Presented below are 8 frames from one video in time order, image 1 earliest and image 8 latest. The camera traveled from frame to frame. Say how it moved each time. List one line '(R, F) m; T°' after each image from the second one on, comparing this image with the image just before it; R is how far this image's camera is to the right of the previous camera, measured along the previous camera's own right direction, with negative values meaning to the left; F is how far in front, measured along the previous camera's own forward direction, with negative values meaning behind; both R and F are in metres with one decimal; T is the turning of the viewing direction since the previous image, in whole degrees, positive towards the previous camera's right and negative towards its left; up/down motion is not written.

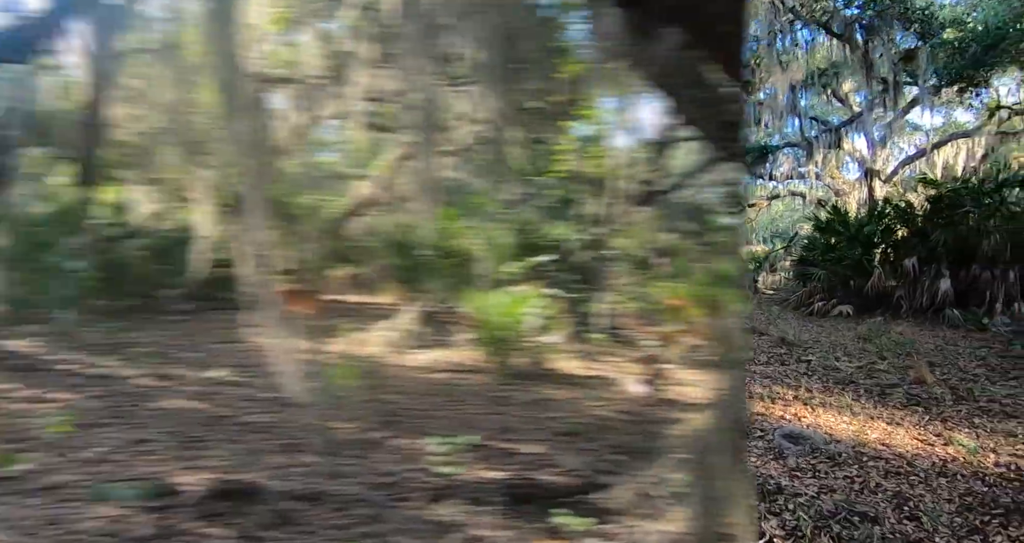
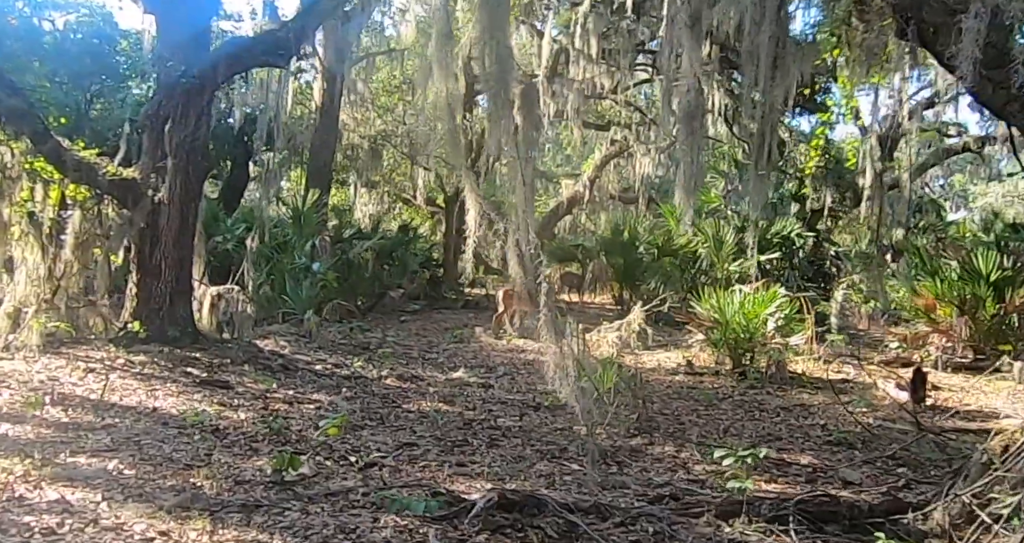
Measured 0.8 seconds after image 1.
(-0.4, +0.2) m; -12°
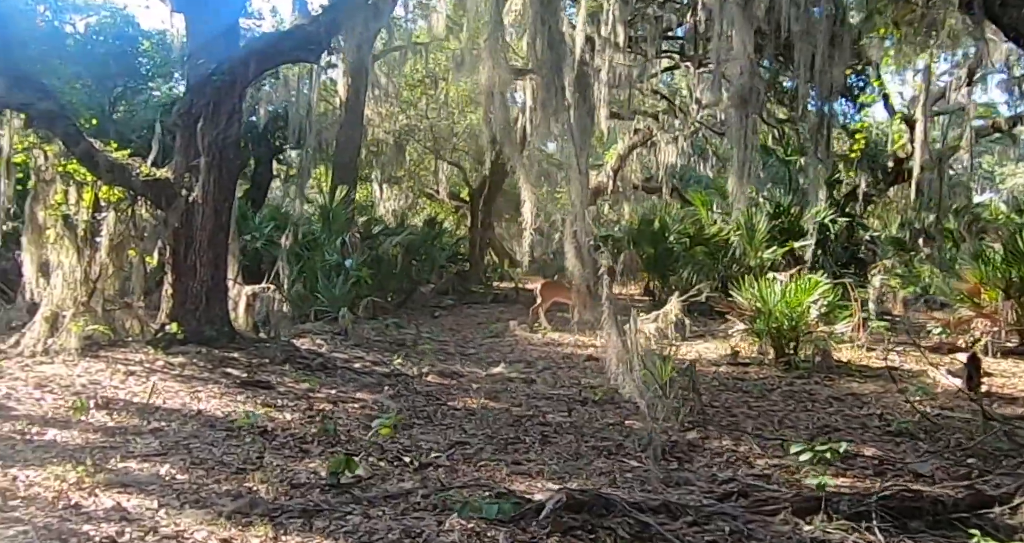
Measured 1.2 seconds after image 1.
(-0.1, +0.1) m; -1°
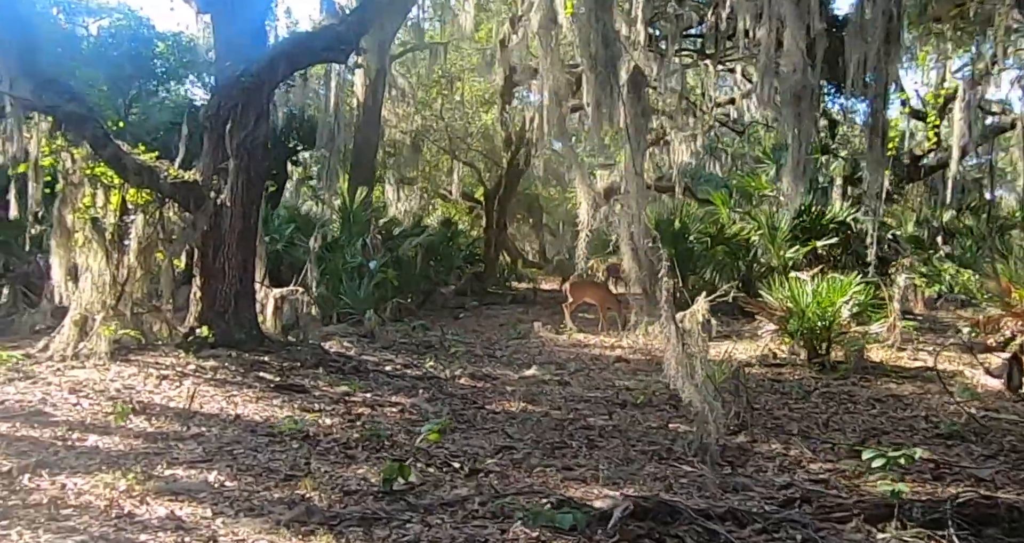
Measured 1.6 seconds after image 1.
(-0.2, +0.1) m; 0°
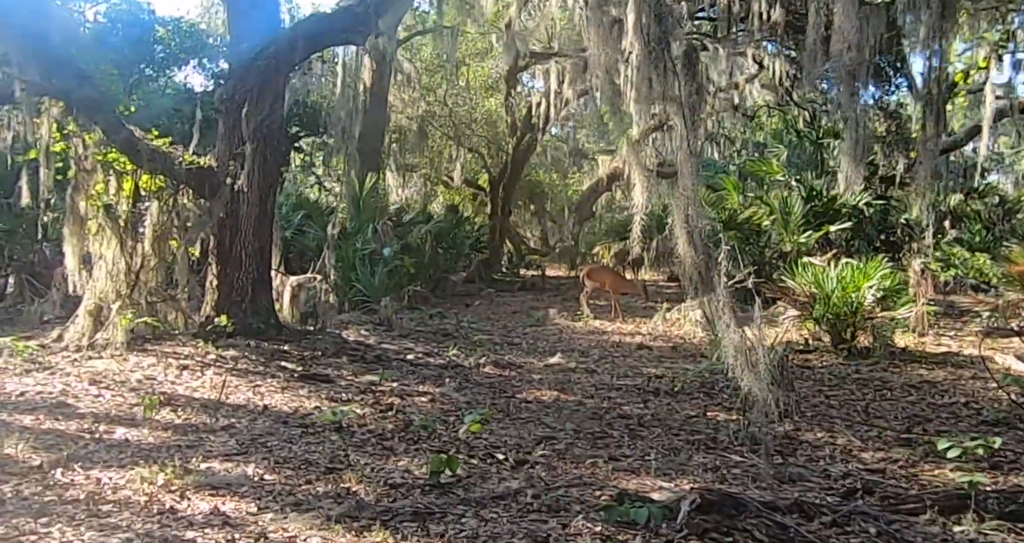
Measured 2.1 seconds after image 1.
(-0.2, +0.1) m; 0°
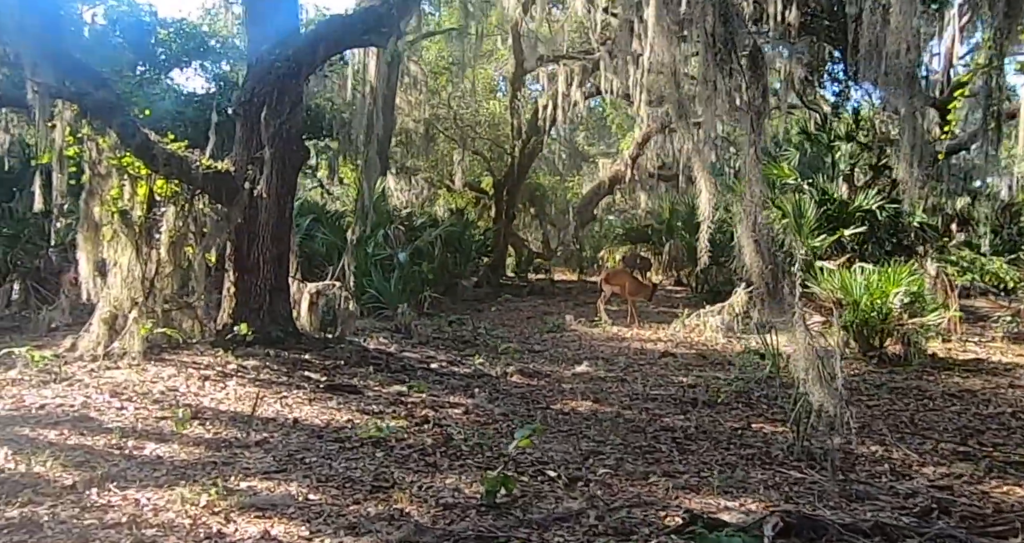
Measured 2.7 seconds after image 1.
(-0.2, +0.1) m; 0°
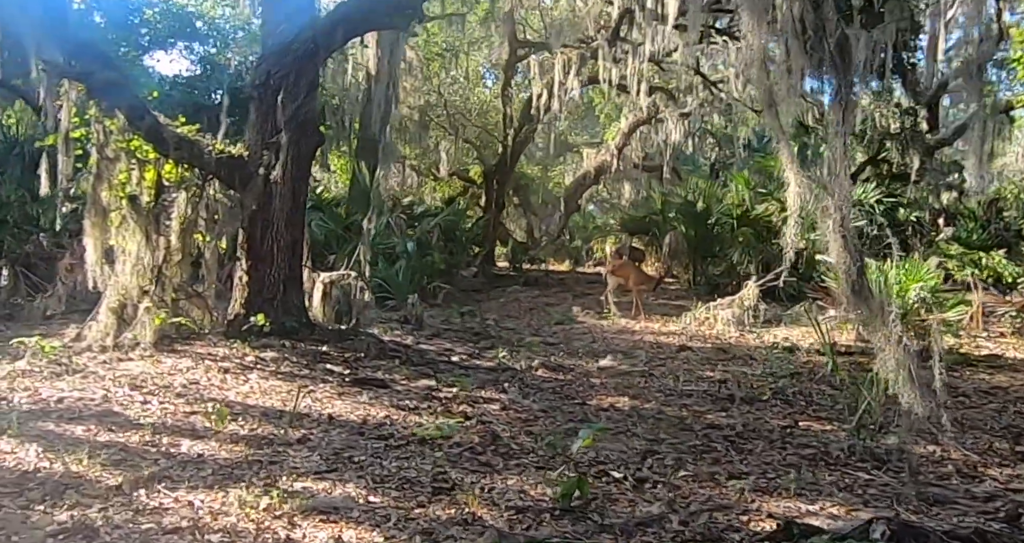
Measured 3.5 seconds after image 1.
(-0.3, +0.1) m; +2°
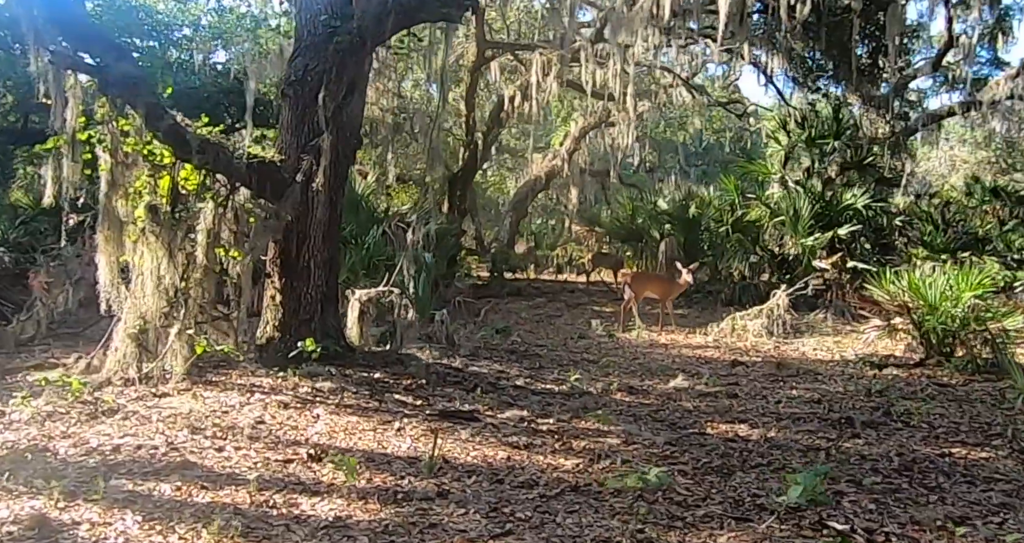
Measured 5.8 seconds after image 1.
(-0.9, +0.5) m; +6°
